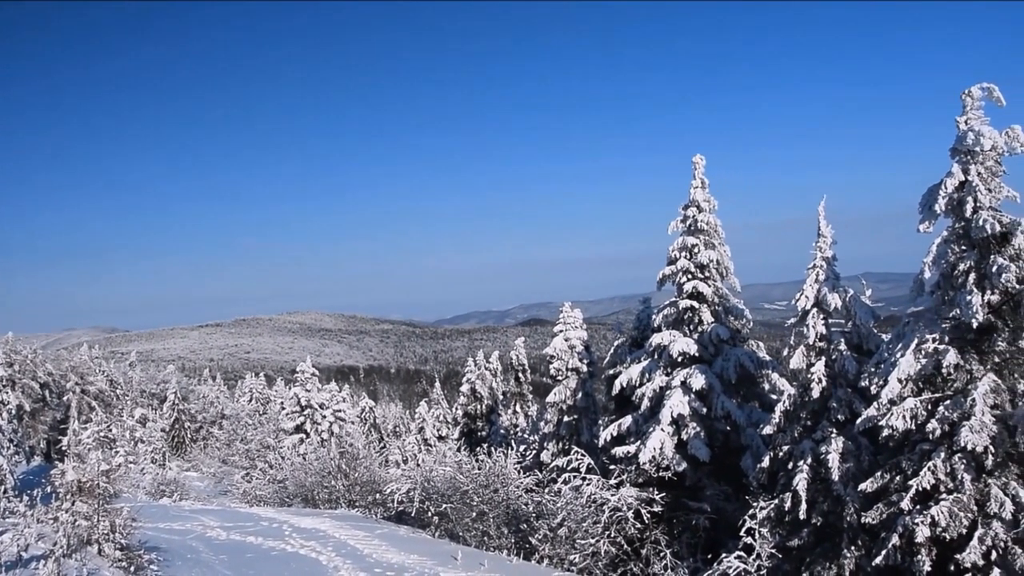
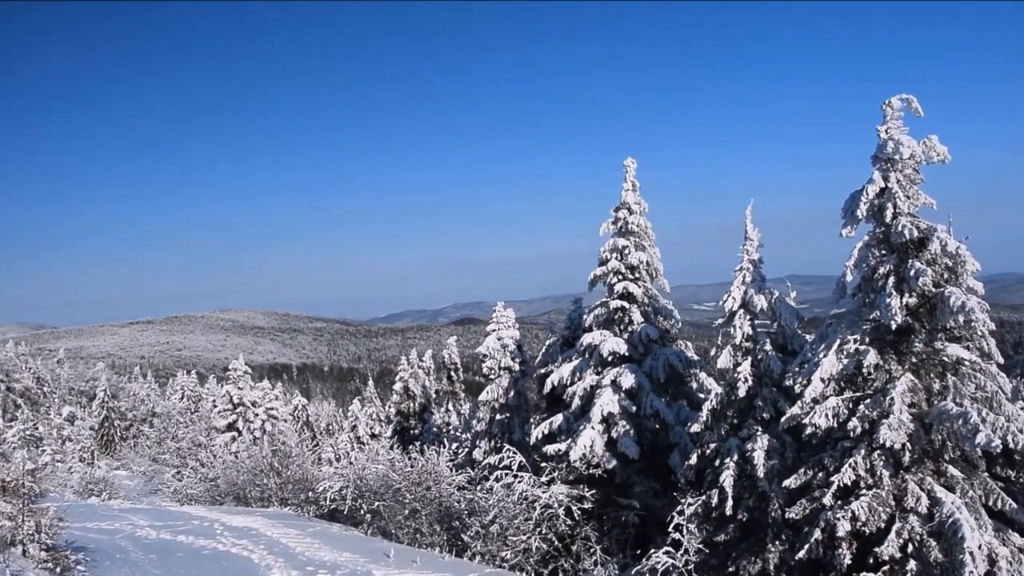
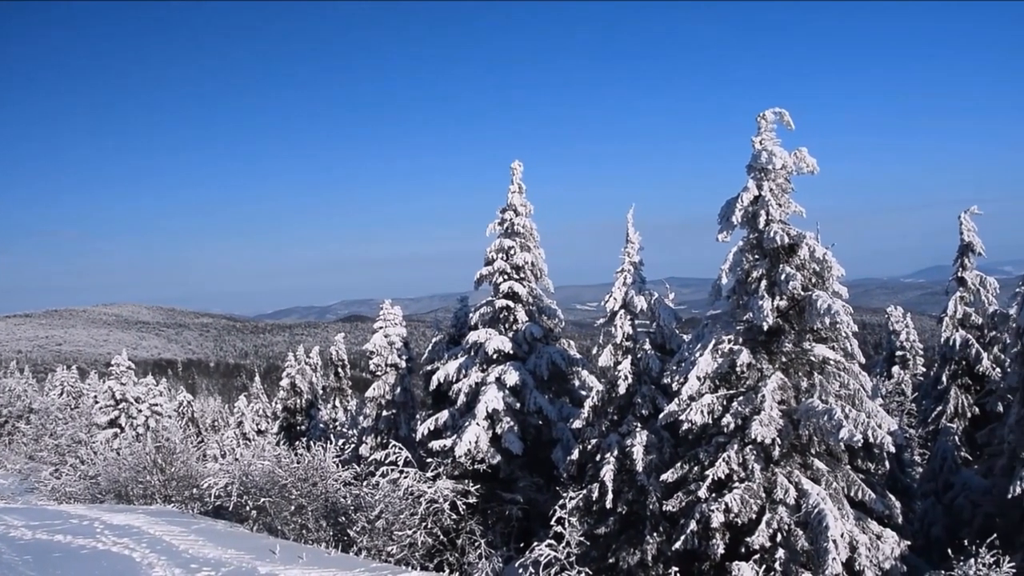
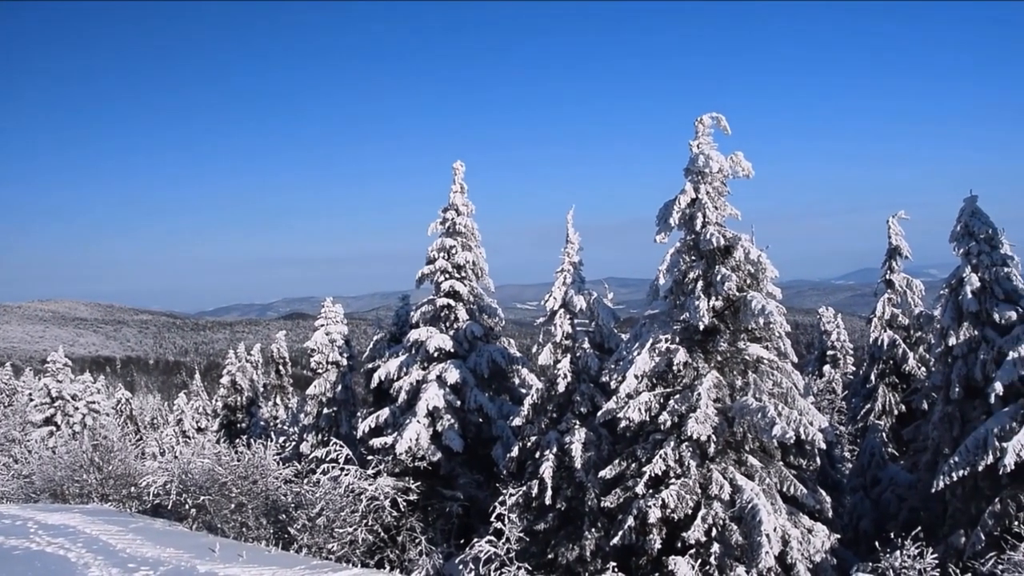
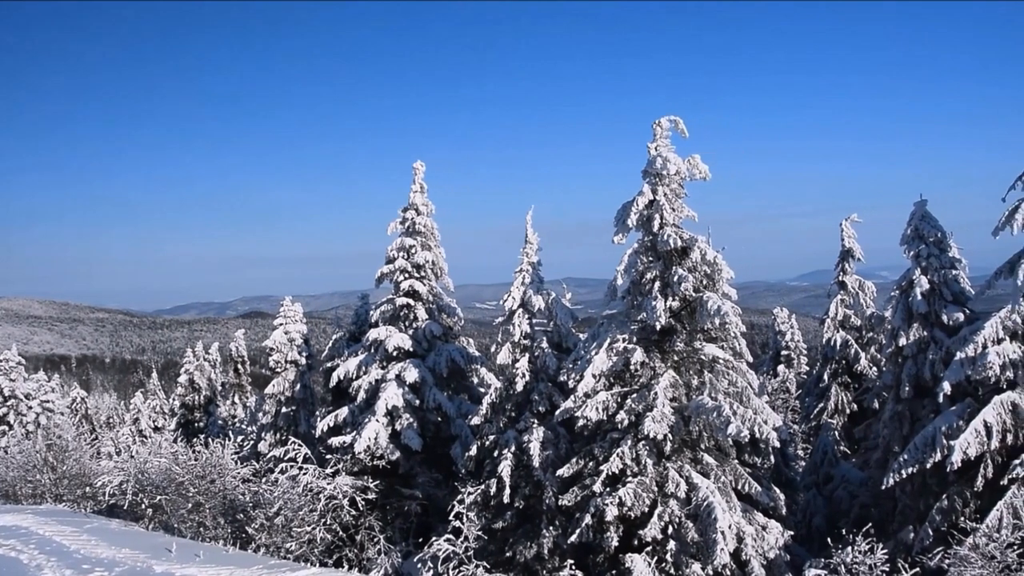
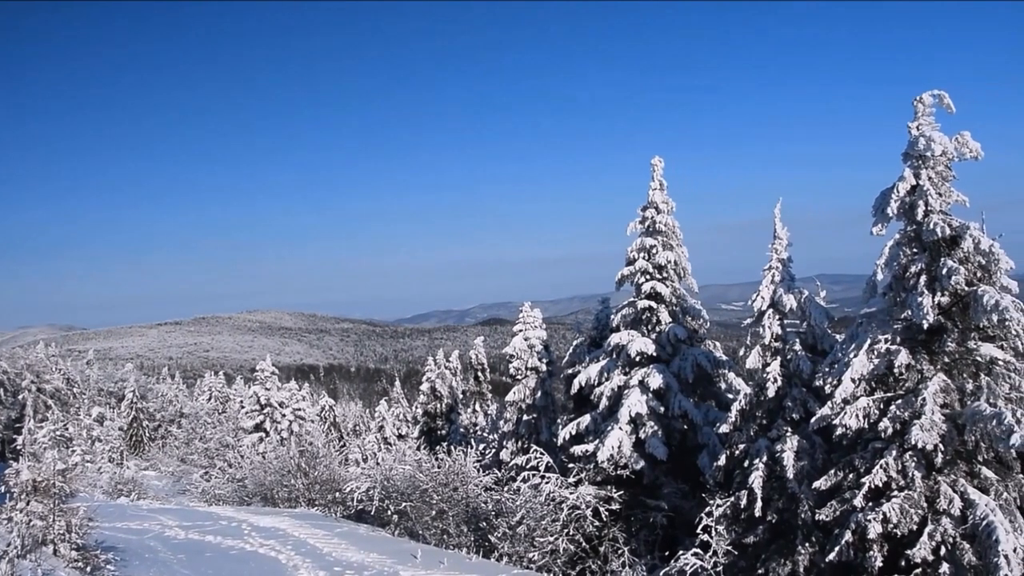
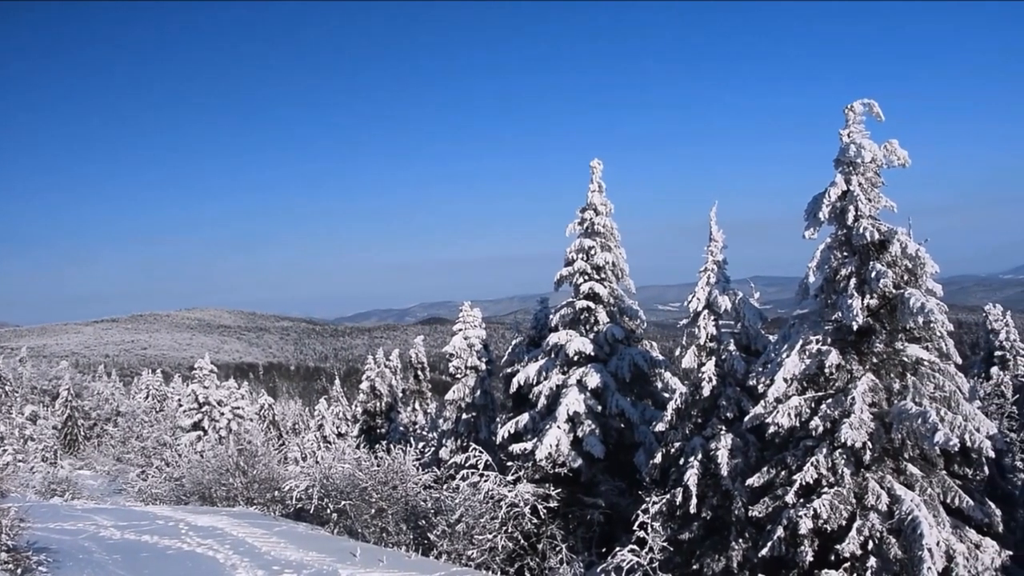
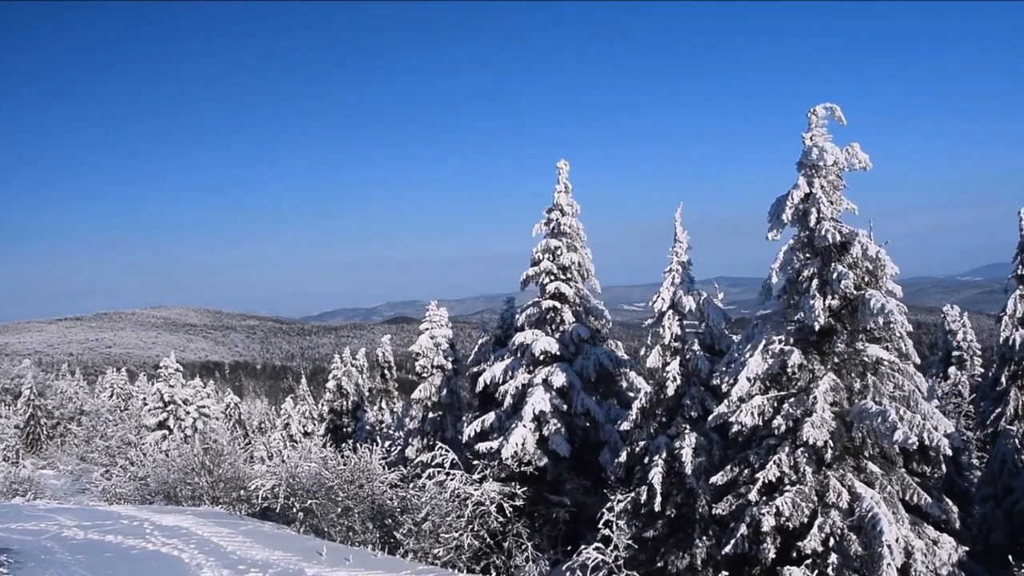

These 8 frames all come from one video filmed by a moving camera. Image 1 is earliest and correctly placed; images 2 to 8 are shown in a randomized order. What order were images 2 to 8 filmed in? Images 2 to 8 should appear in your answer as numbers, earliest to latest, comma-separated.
6, 2, 7, 8, 3, 4, 5
